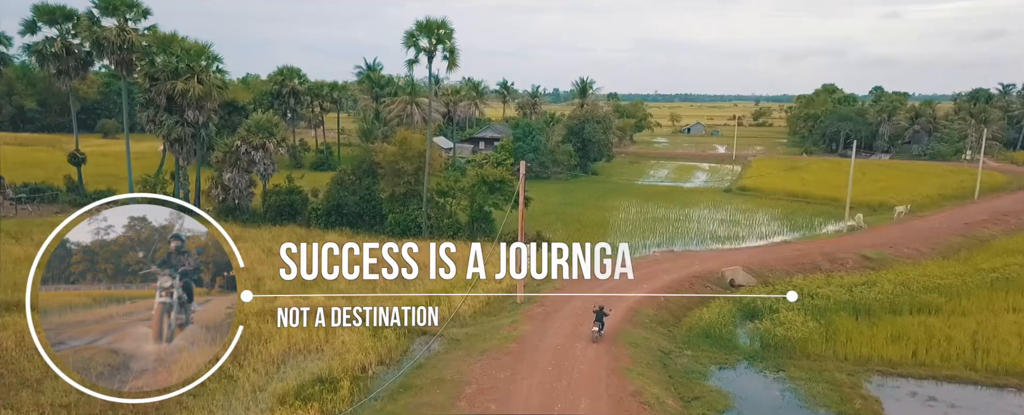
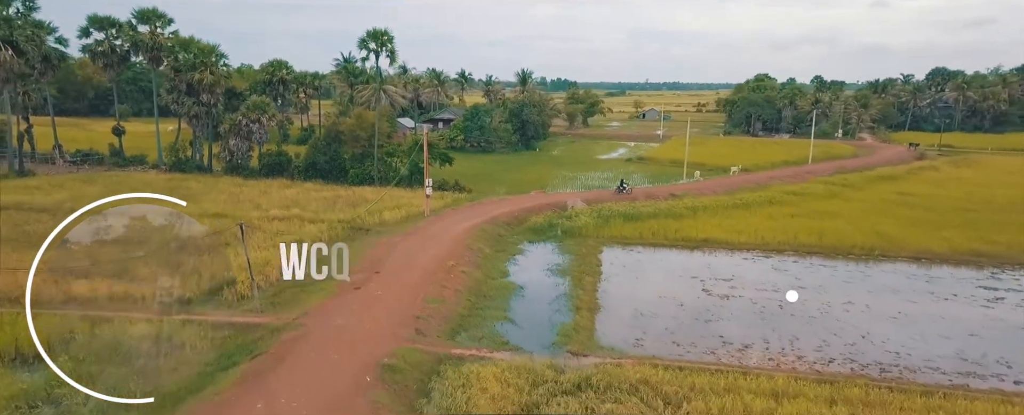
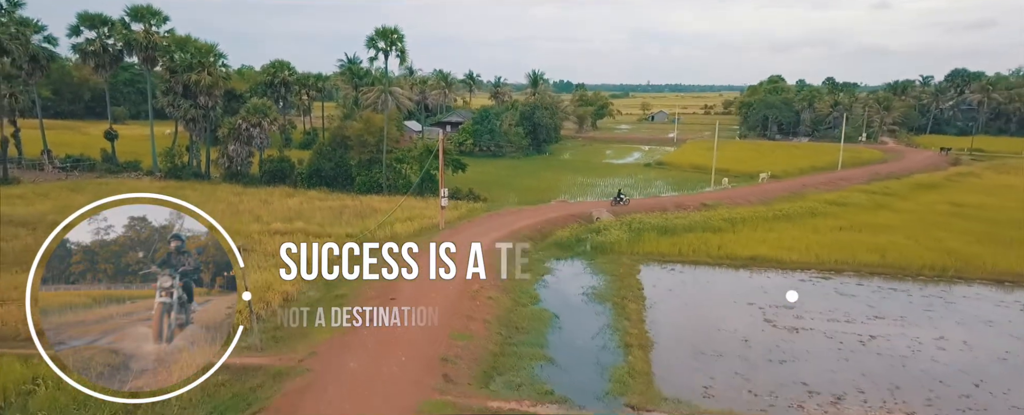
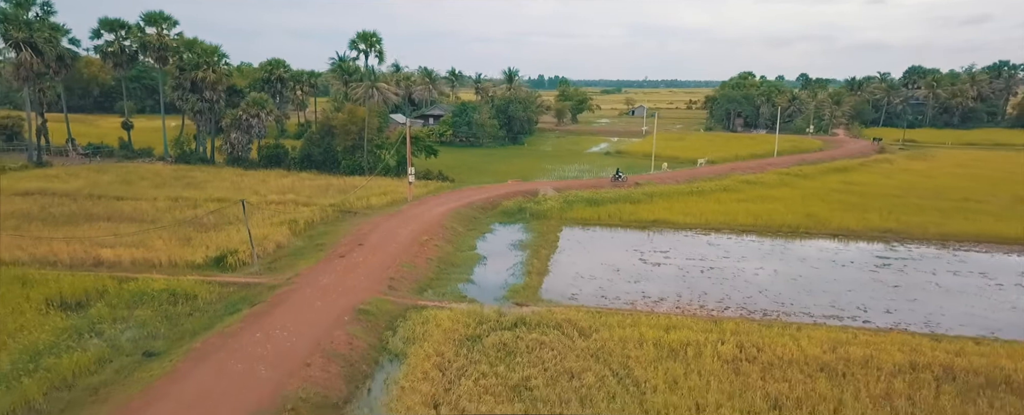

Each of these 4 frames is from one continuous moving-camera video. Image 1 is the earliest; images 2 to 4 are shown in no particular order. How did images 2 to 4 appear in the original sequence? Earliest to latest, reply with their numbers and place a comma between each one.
3, 2, 4
